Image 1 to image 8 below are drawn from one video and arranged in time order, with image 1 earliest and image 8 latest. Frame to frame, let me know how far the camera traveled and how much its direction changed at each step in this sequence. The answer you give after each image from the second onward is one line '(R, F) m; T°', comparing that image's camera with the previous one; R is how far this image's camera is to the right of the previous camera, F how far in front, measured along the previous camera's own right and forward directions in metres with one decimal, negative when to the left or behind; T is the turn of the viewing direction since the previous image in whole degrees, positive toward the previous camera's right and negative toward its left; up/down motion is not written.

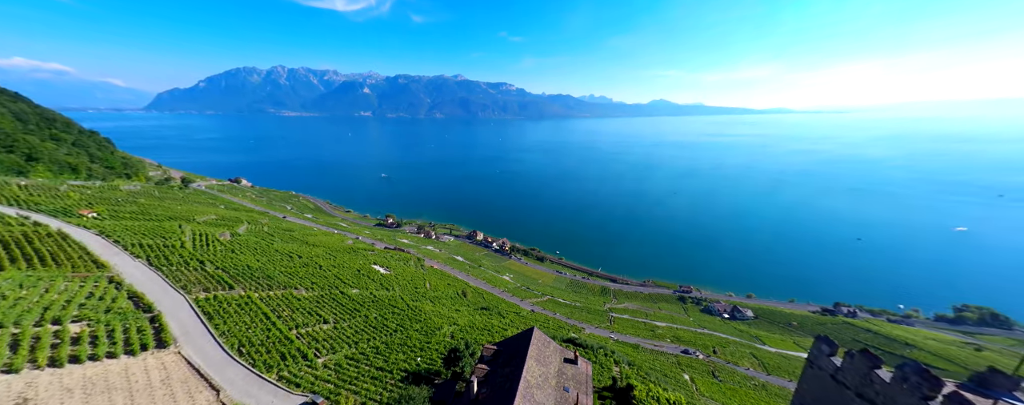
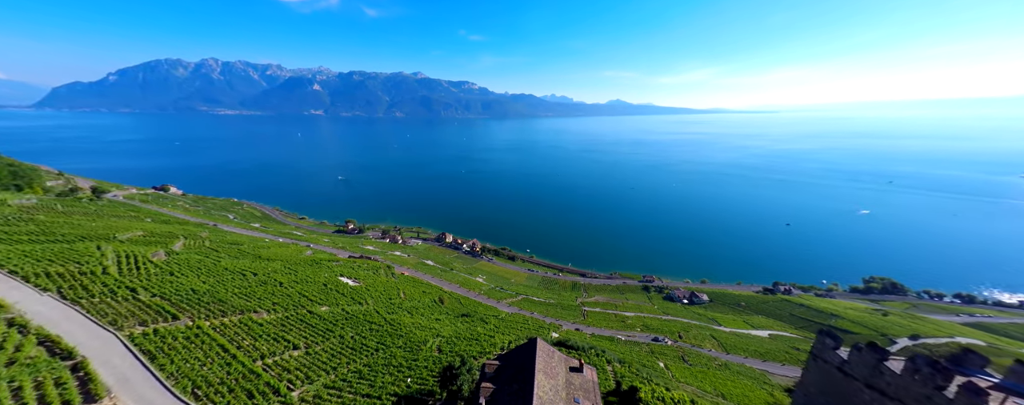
(-0.7, +0.3) m; +6°
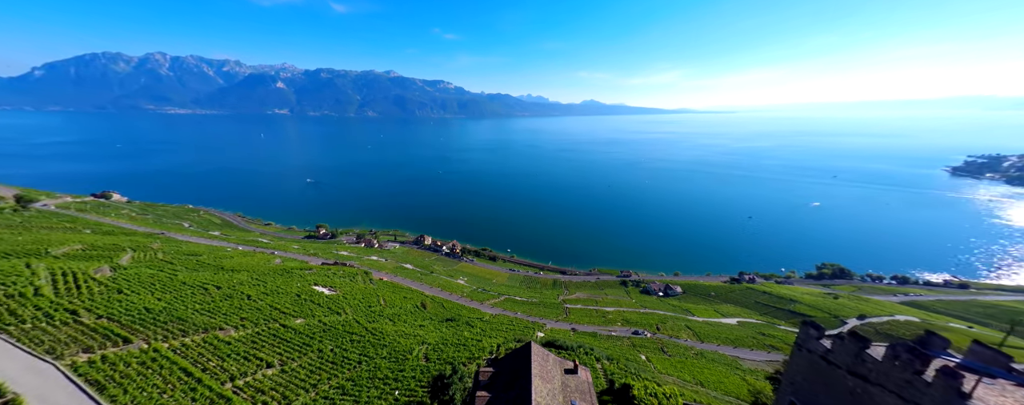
(-0.3, +0.1) m; +4°
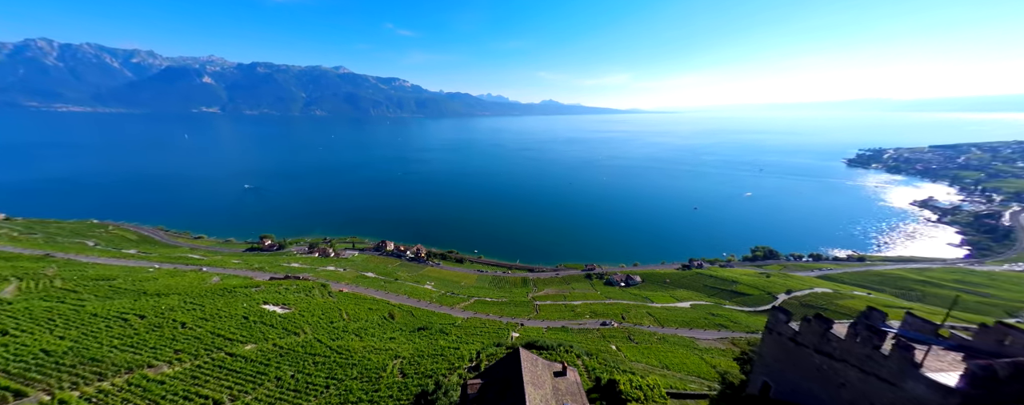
(-0.4, +0.2) m; +7°
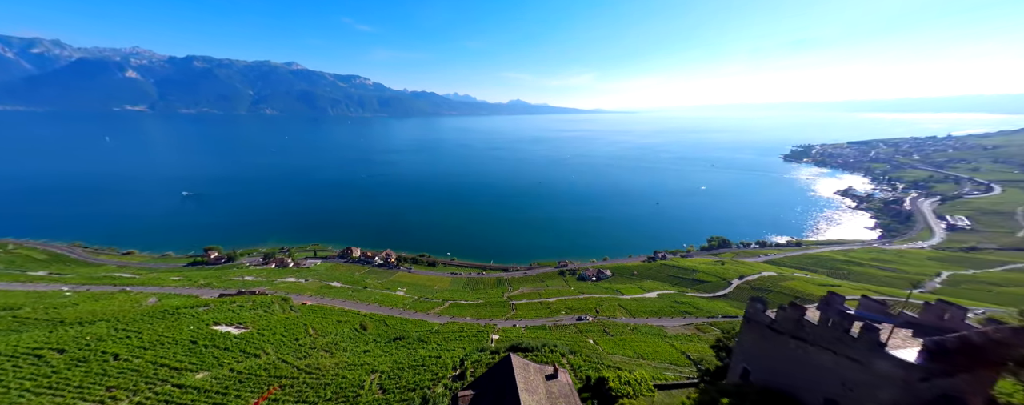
(-0.3, +0.1) m; +6°
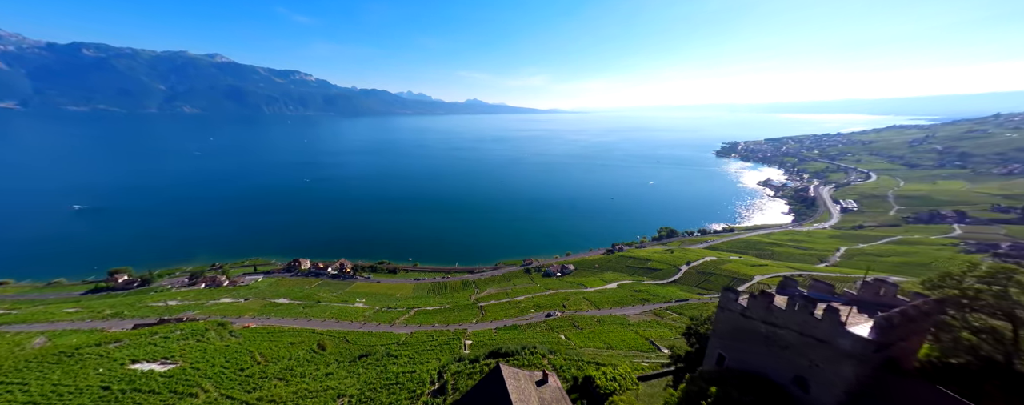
(-0.5, +0.2) m; +8°
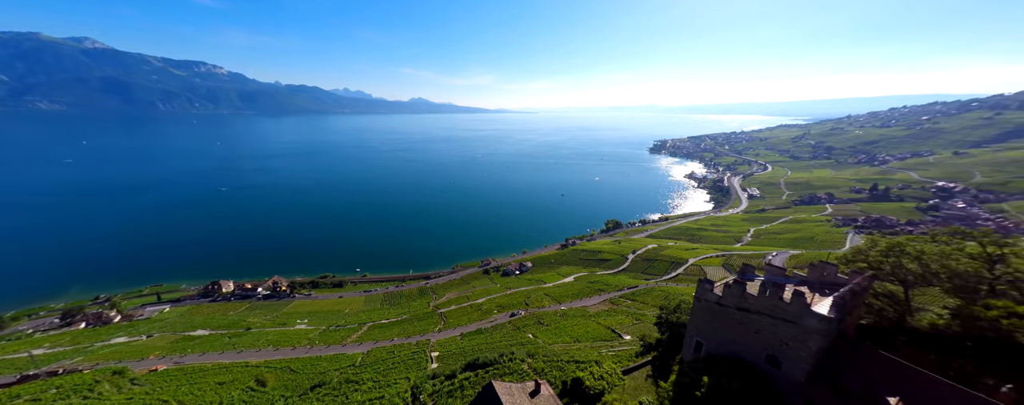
(-0.6, +0.3) m; +9°
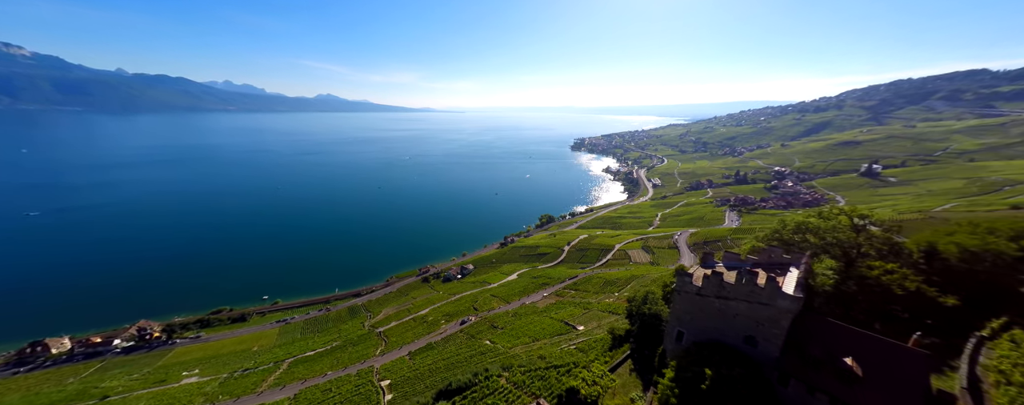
(-1.1, +0.6) m; +13°
